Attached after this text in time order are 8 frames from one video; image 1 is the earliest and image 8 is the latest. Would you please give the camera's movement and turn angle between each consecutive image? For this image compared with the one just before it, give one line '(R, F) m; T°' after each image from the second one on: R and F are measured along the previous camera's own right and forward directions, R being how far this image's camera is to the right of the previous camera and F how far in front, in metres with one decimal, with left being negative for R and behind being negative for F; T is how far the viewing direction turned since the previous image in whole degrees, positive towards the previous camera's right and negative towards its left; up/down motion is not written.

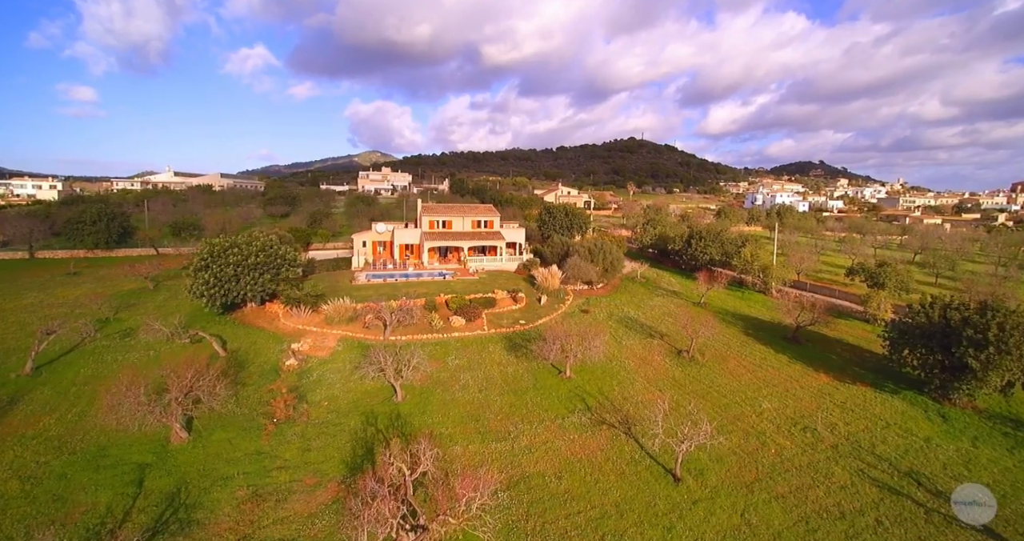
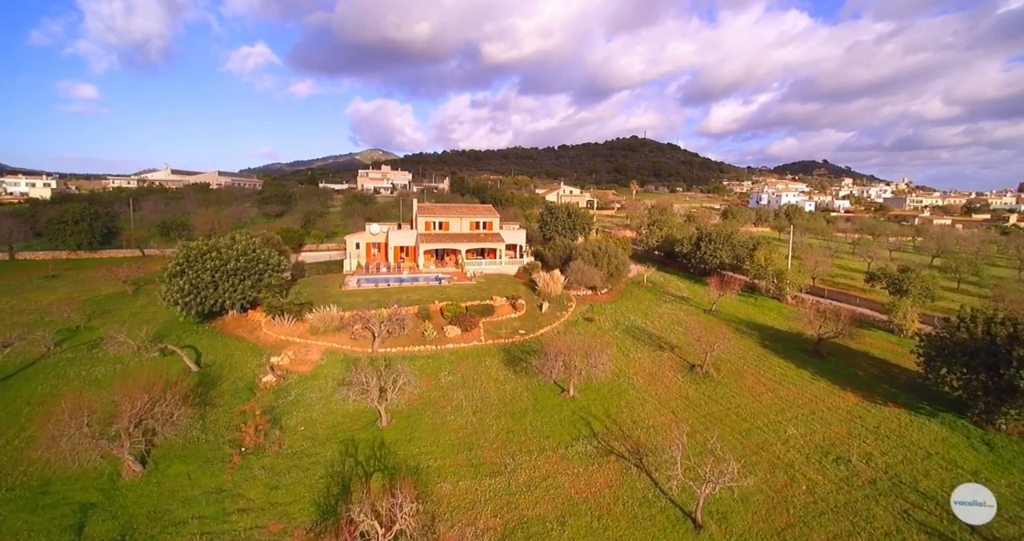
(+0.2, +2.3) m; 0°
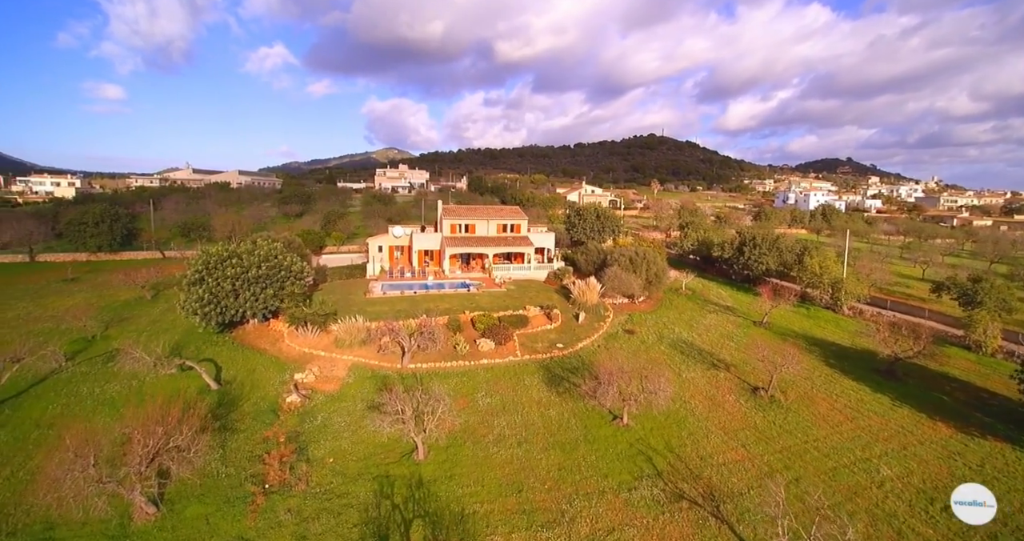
(-1.7, +2.3) m; -2°
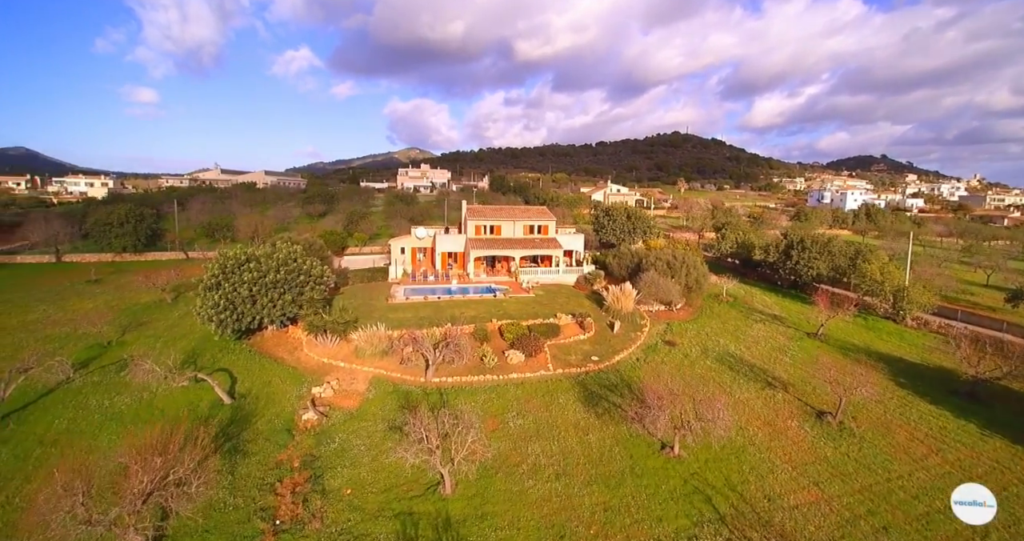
(-0.8, +2.2) m; -3°
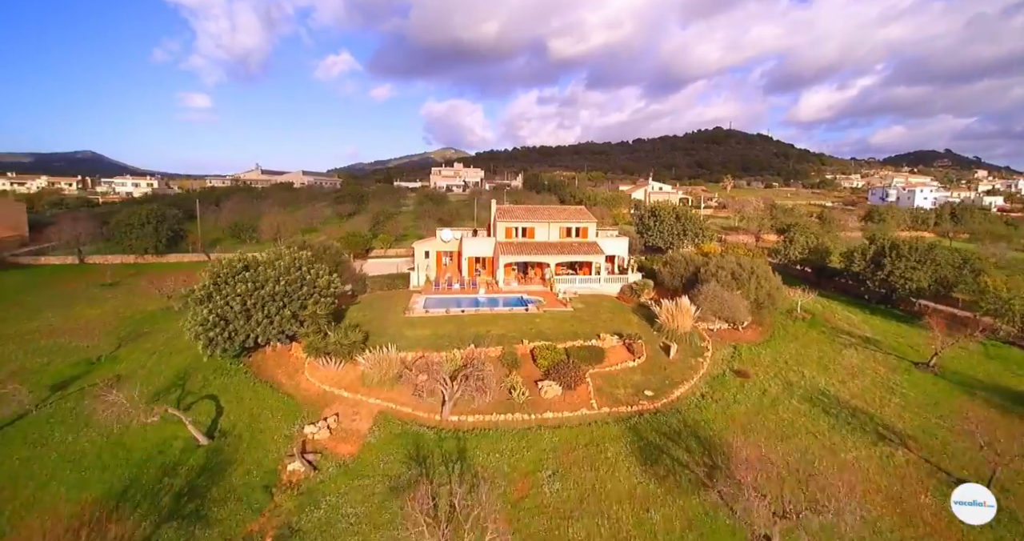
(-0.2, +4.7) m; -4°
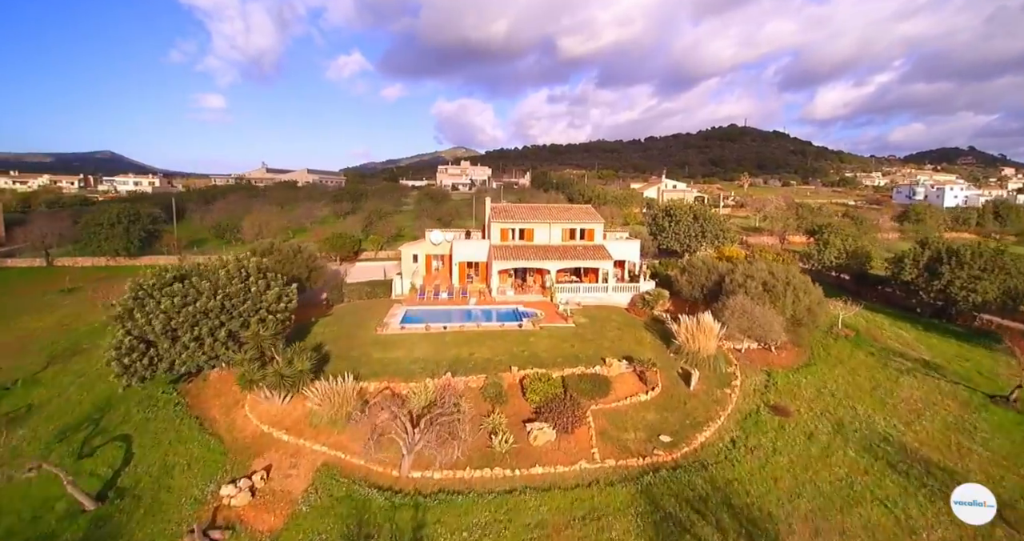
(+1.1, +4.4) m; -1°
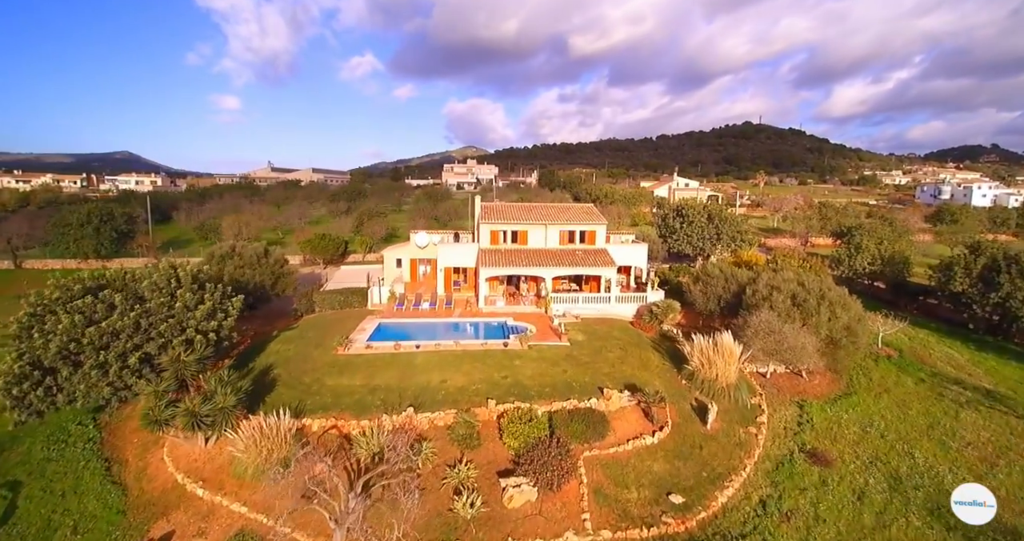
(+1.3, +3.6) m; -1°
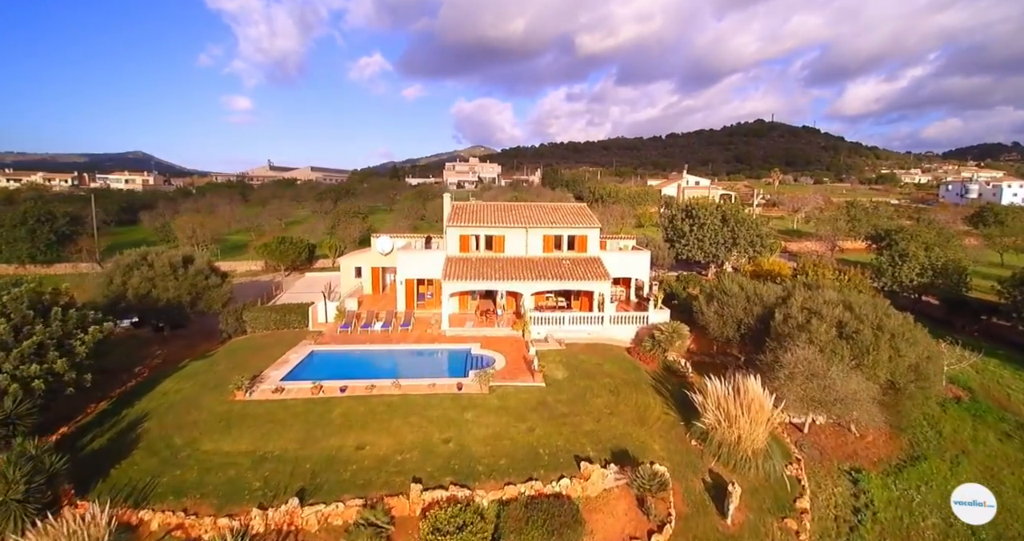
(+2.0, +5.2) m; -1°
